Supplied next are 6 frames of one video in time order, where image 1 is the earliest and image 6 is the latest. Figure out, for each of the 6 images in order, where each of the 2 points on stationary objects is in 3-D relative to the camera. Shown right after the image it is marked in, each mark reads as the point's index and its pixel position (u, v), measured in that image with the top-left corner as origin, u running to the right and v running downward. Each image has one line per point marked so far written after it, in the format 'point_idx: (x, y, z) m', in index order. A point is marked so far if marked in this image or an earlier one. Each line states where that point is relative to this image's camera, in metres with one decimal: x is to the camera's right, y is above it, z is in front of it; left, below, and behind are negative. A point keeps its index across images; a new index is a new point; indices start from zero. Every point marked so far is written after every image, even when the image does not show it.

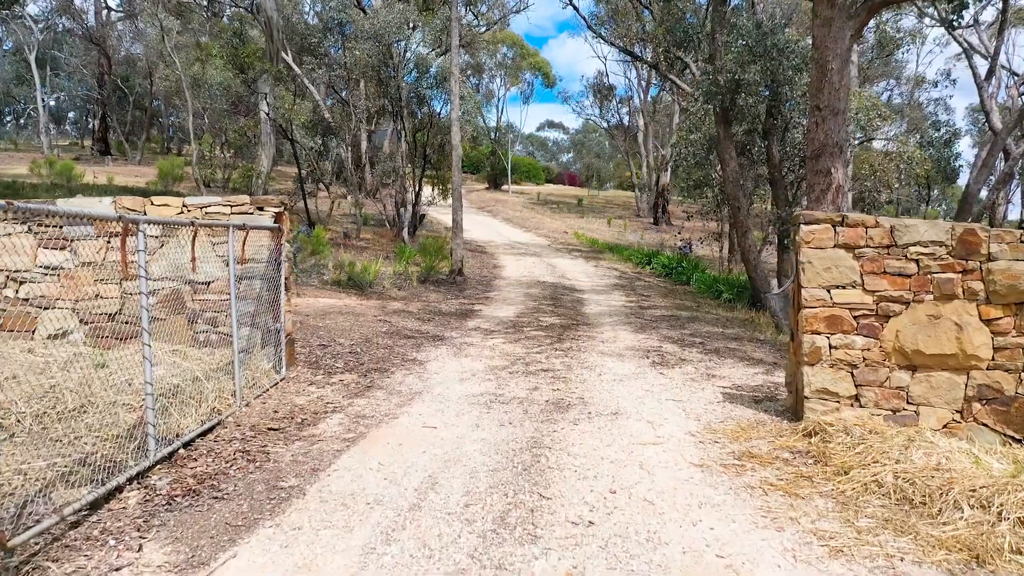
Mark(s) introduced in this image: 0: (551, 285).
0: (+0.7, 0.0, +13.0) m
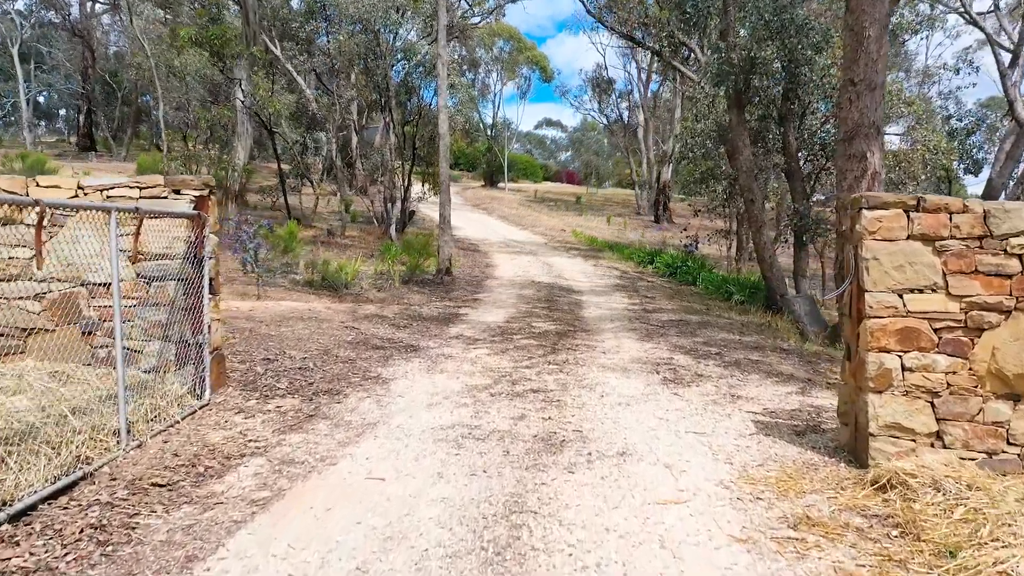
0: (+0.6, 0.0, +12.0) m
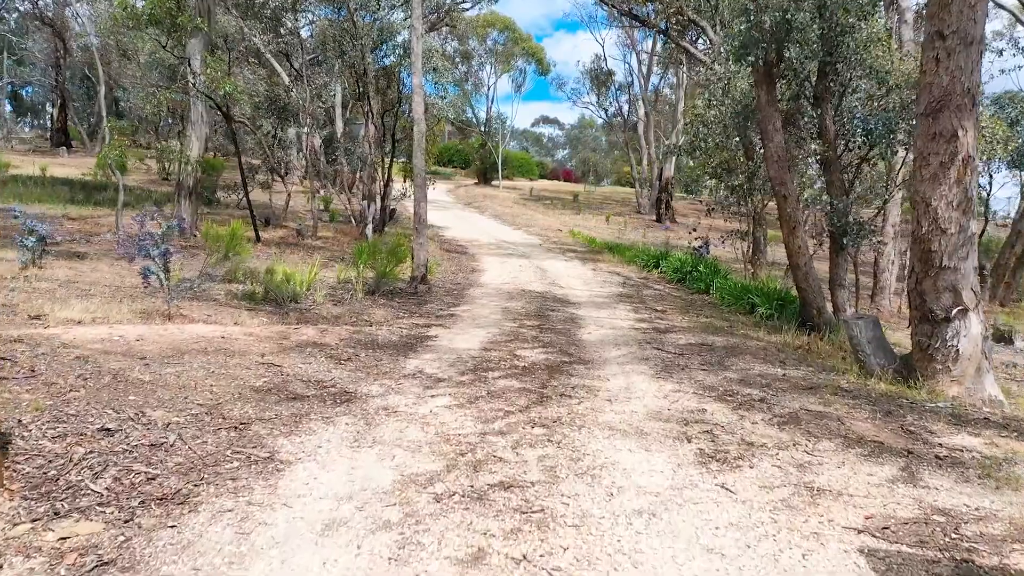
0: (+0.4, -0.1, +10.3) m
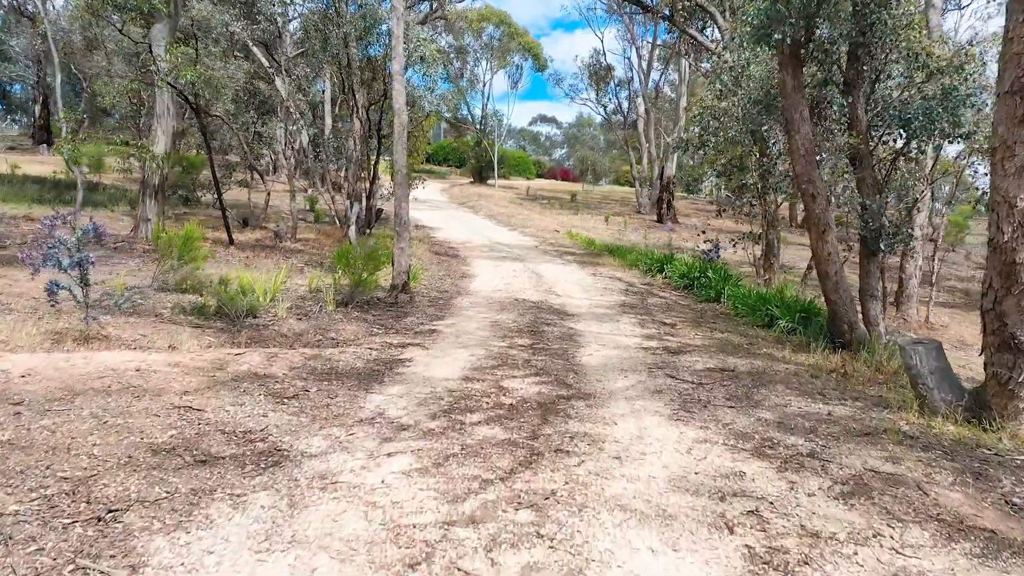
0: (+0.3, -0.2, +9.3) m
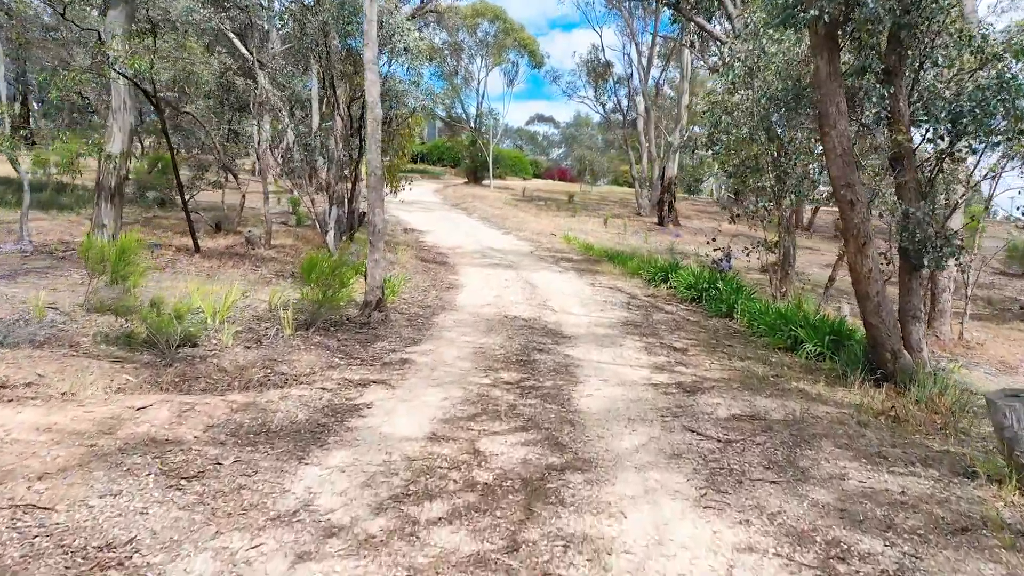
0: (+0.1, -0.4, +8.2) m
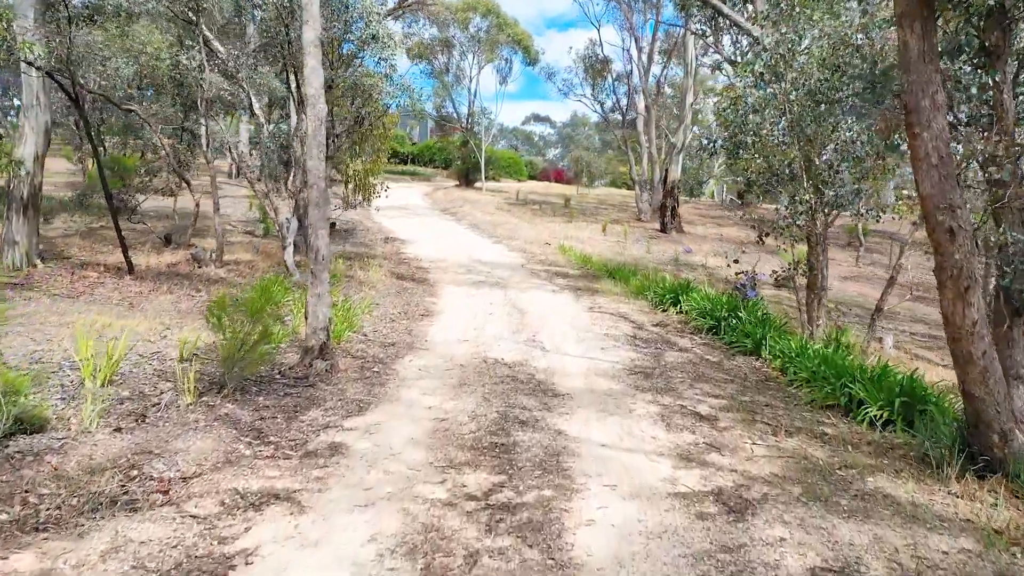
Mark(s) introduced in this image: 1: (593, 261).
0: (-0.1, -0.8, +6.5) m
1: (+1.6, +0.5, +15.1) m
